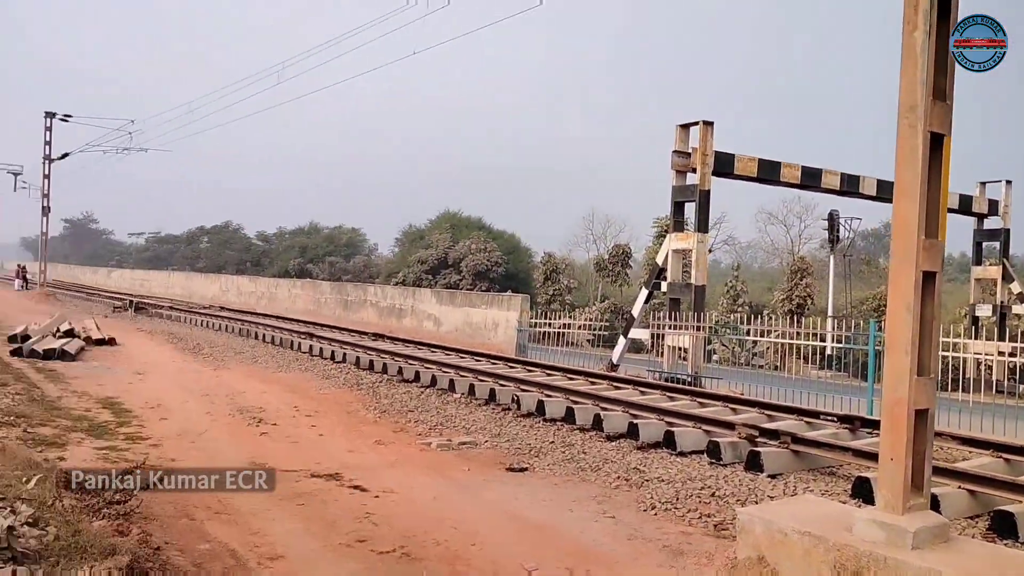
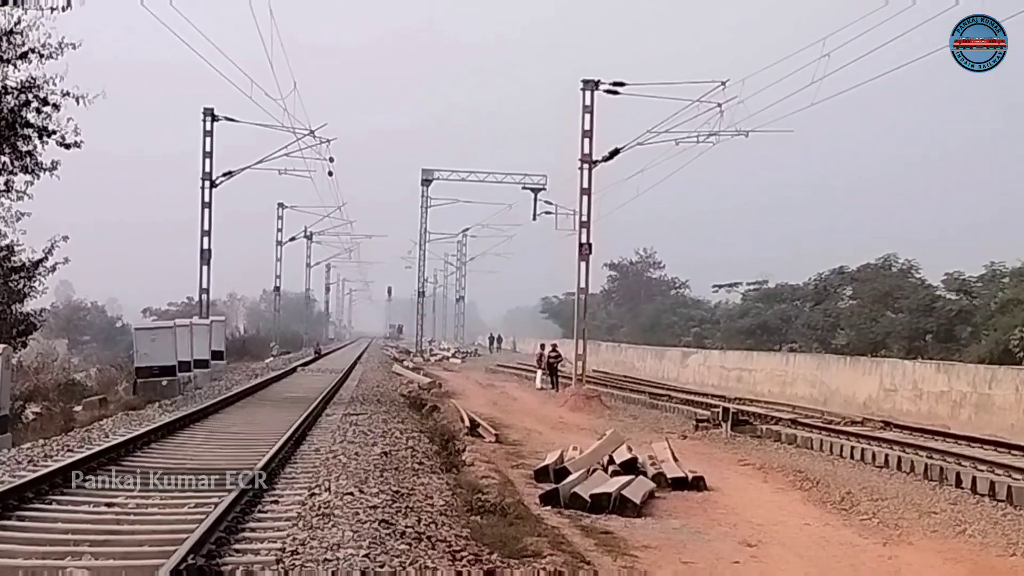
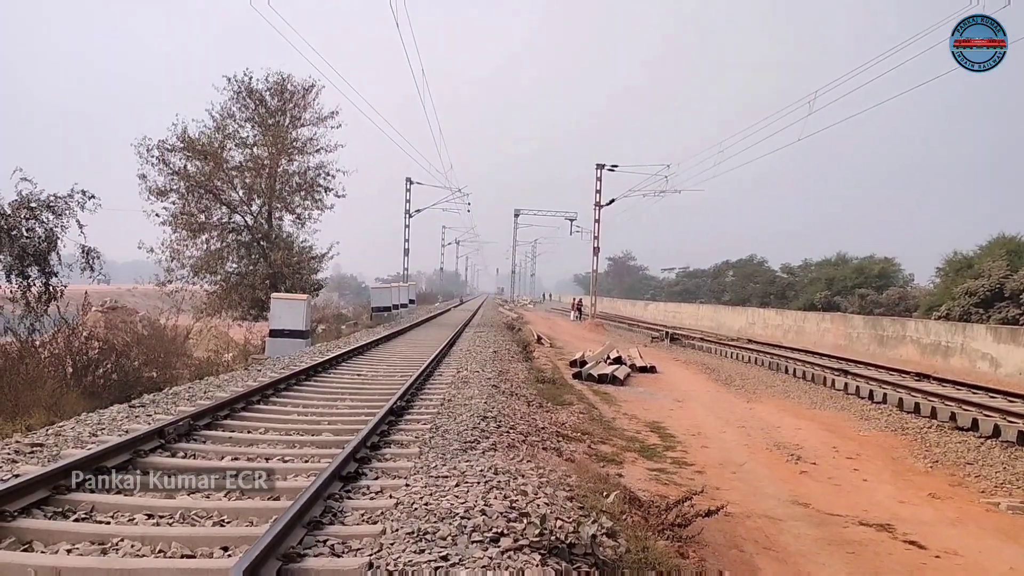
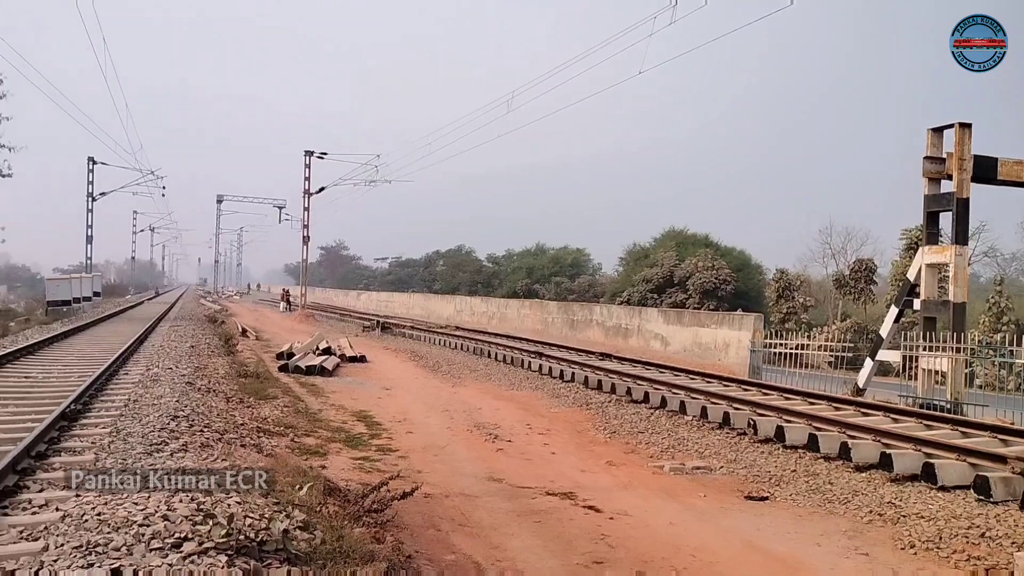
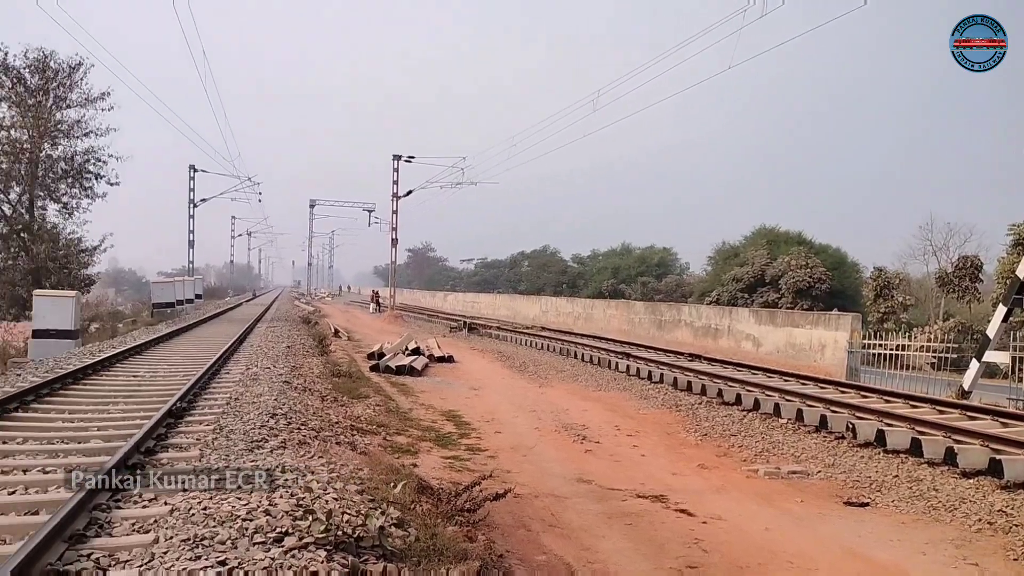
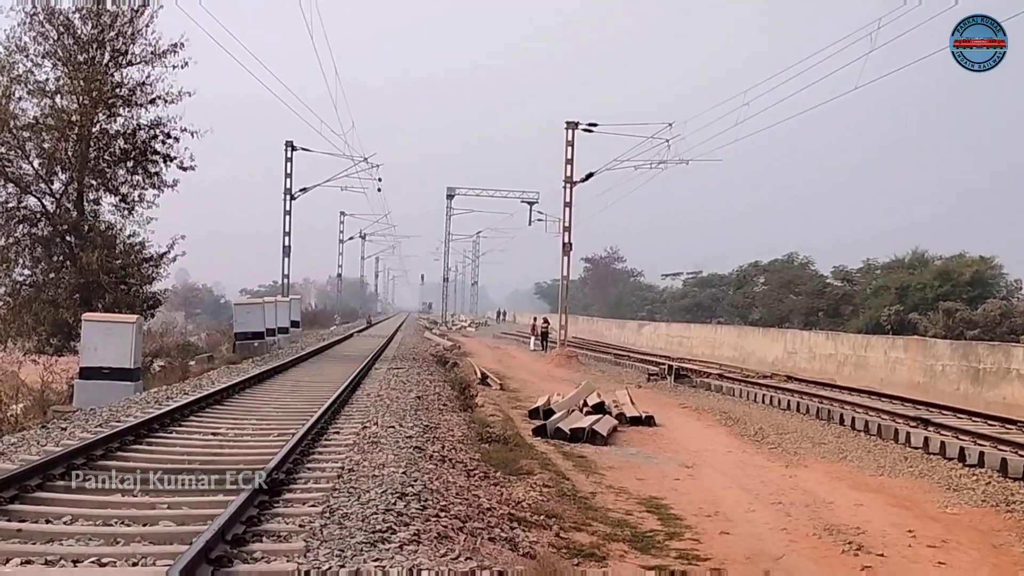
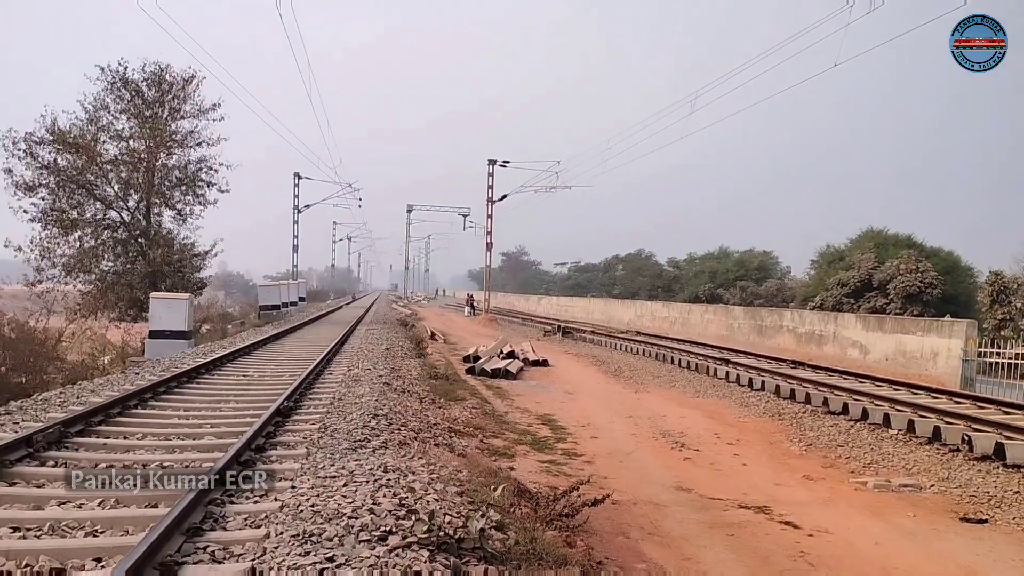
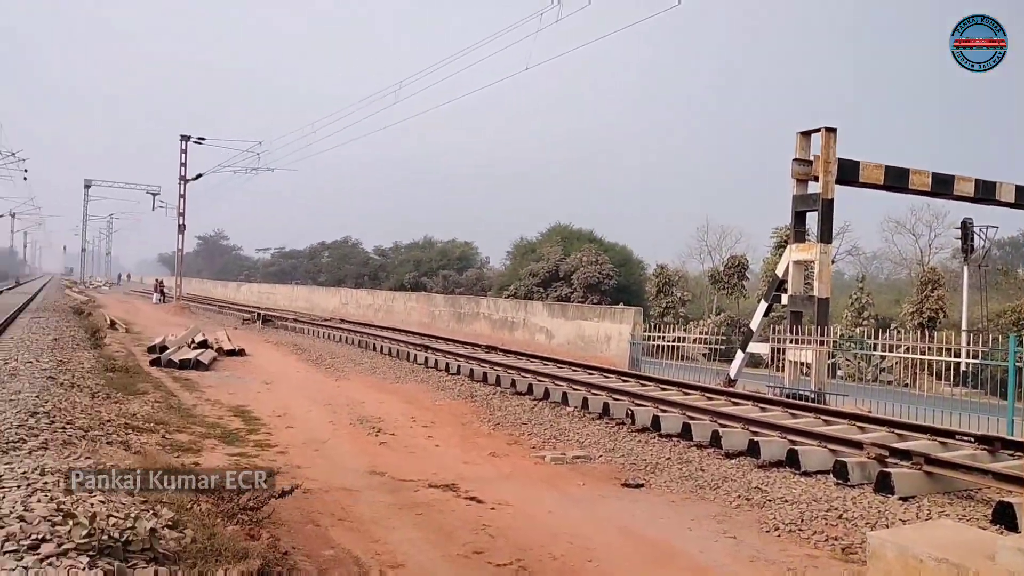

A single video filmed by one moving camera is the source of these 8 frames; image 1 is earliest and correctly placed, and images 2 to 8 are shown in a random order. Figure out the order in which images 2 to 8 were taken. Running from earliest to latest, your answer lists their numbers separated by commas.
8, 4, 5, 7, 3, 6, 2
